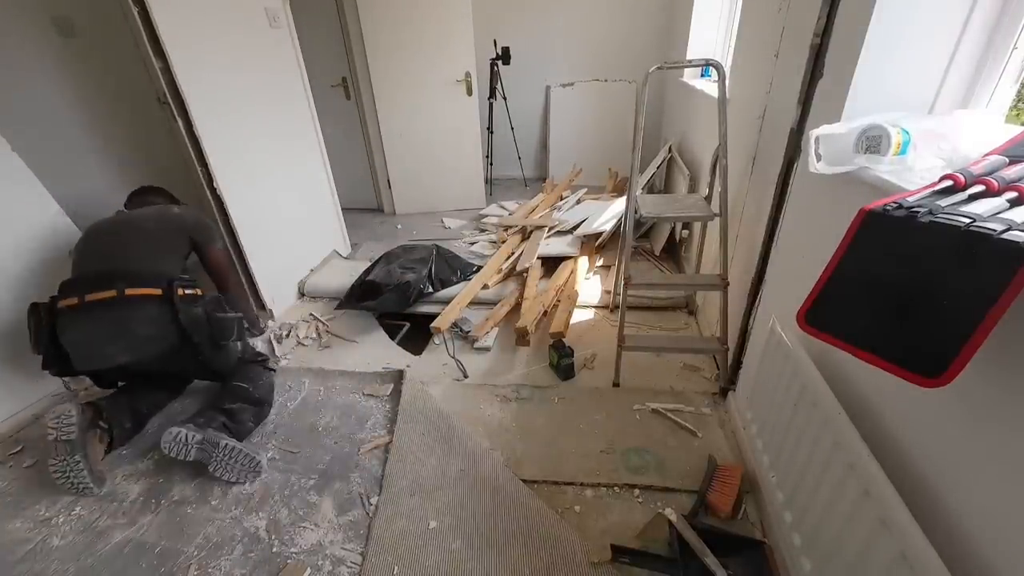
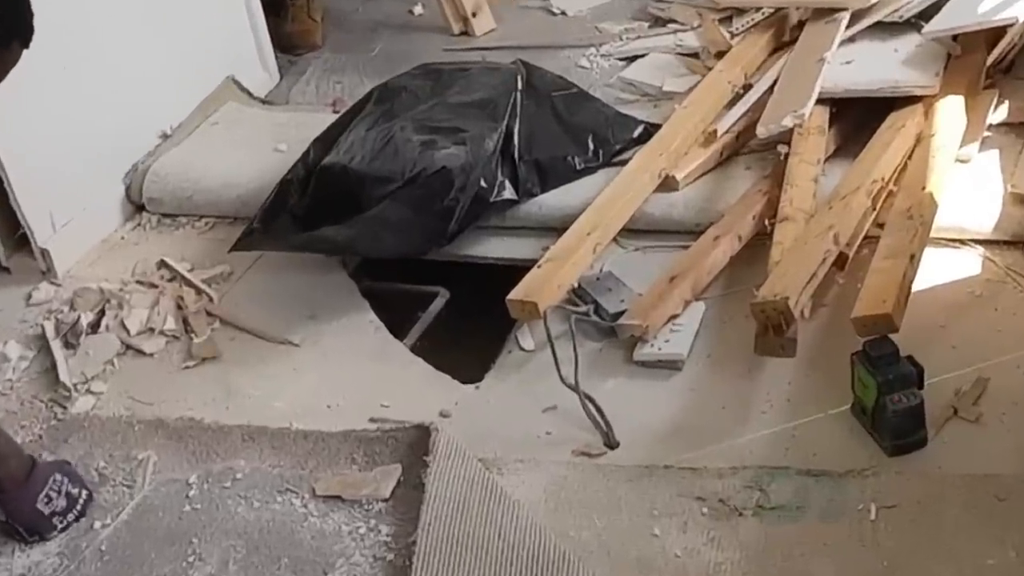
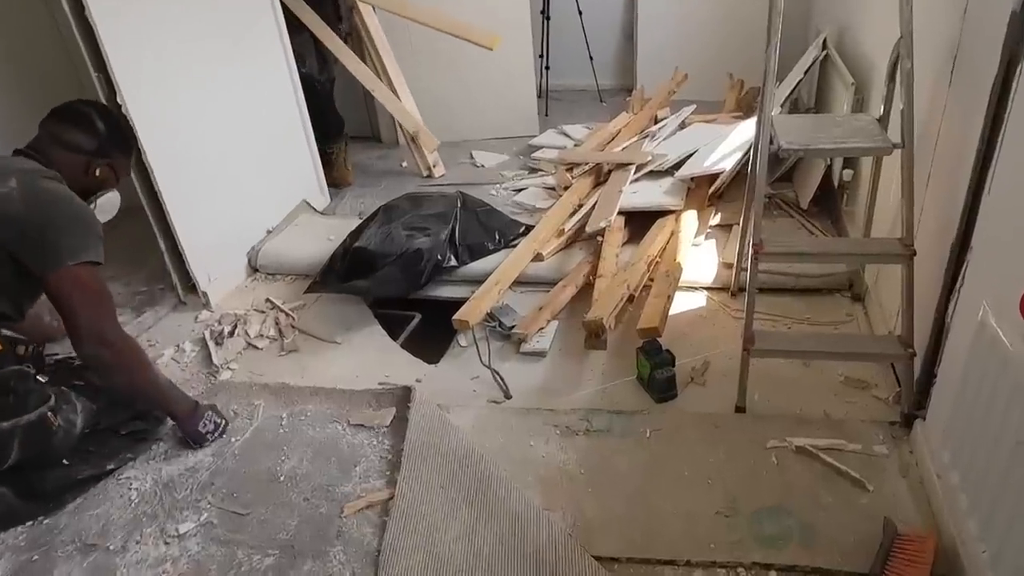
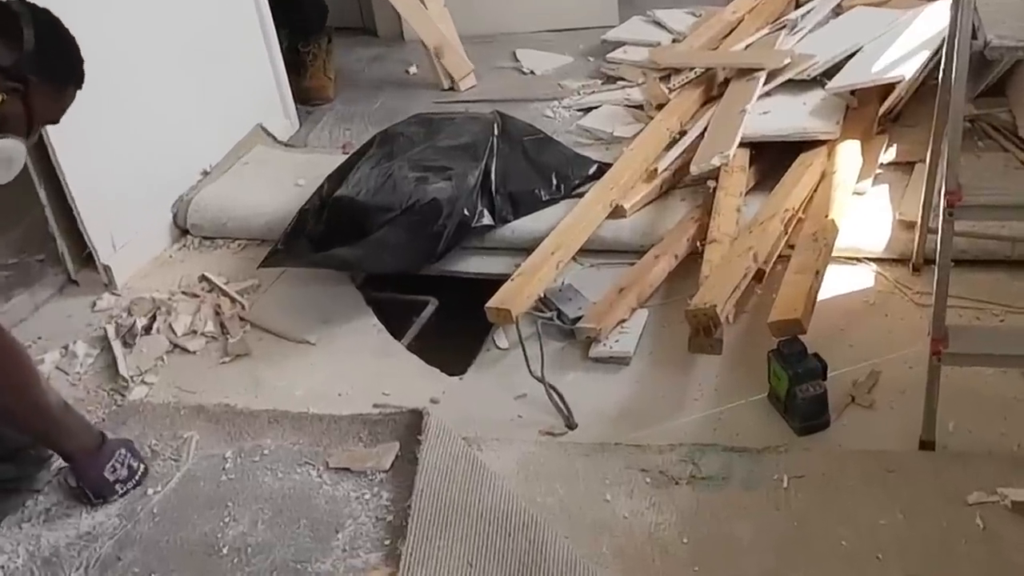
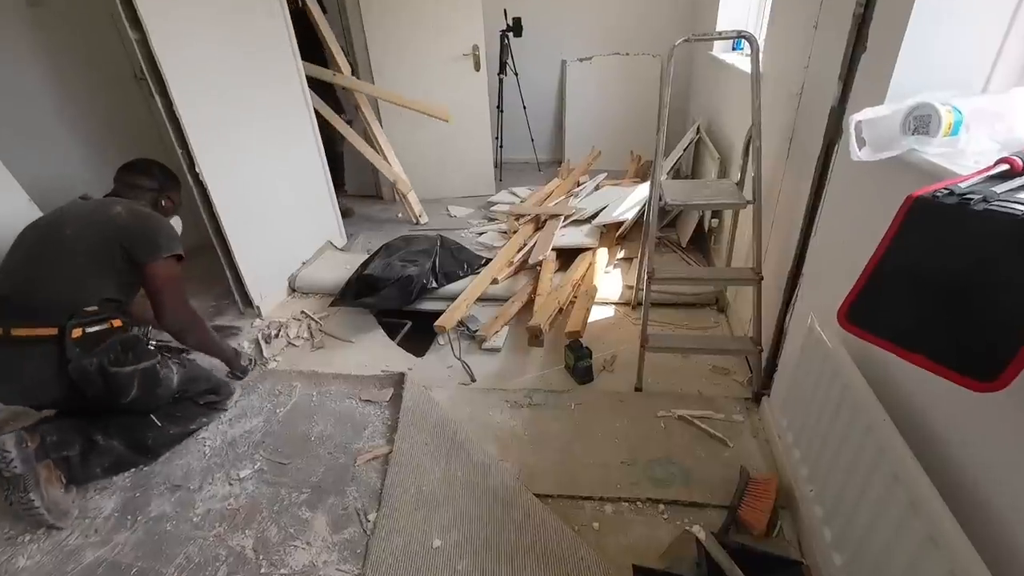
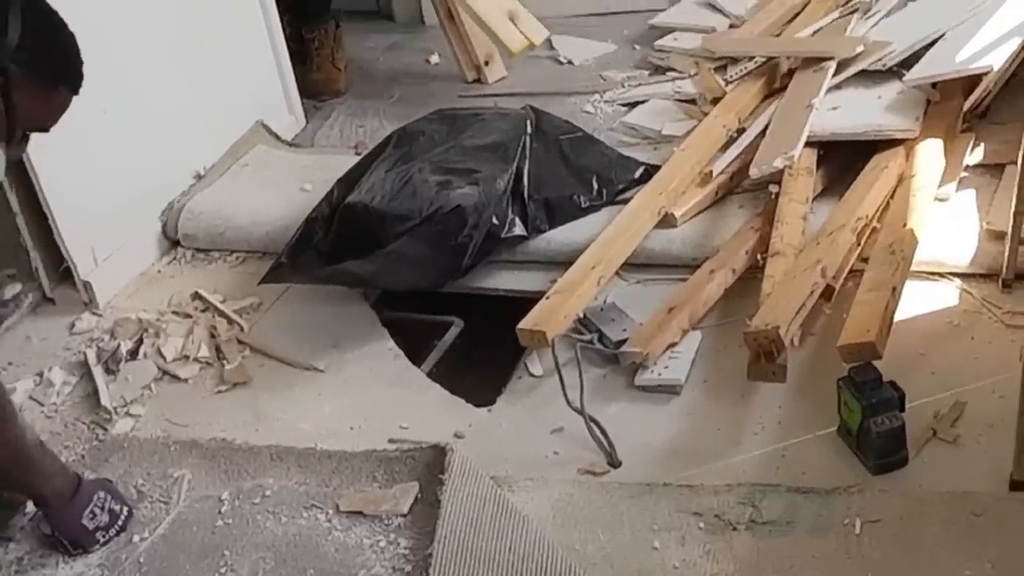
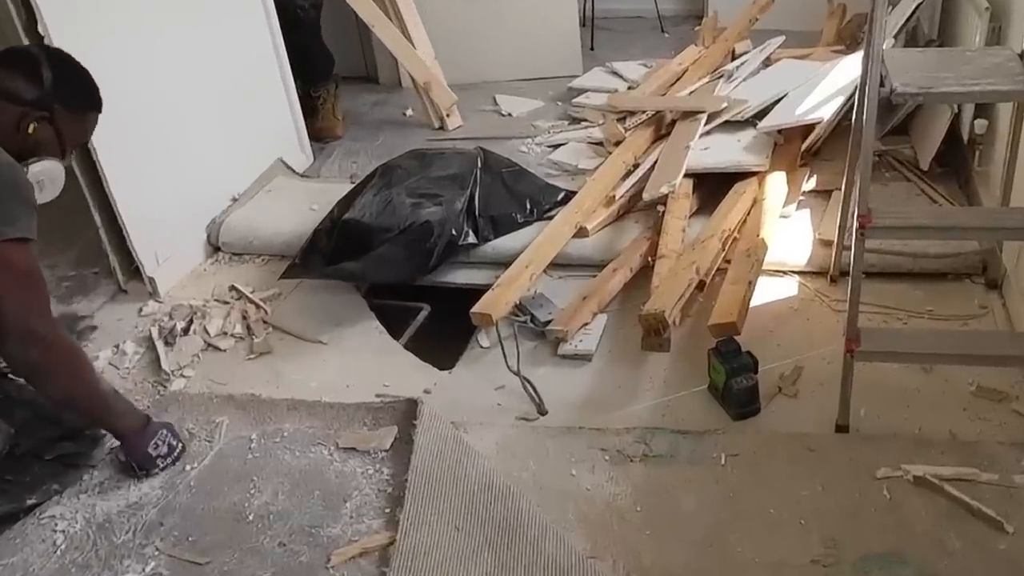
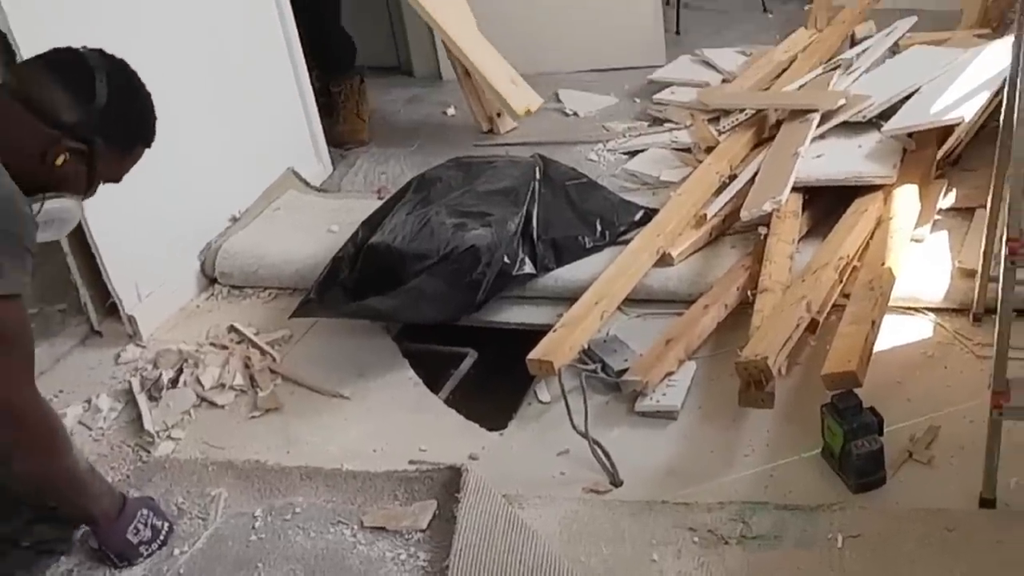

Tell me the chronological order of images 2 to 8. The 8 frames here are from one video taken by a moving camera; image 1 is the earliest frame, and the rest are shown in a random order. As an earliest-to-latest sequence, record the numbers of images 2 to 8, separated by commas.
5, 3, 7, 4, 2, 6, 8
